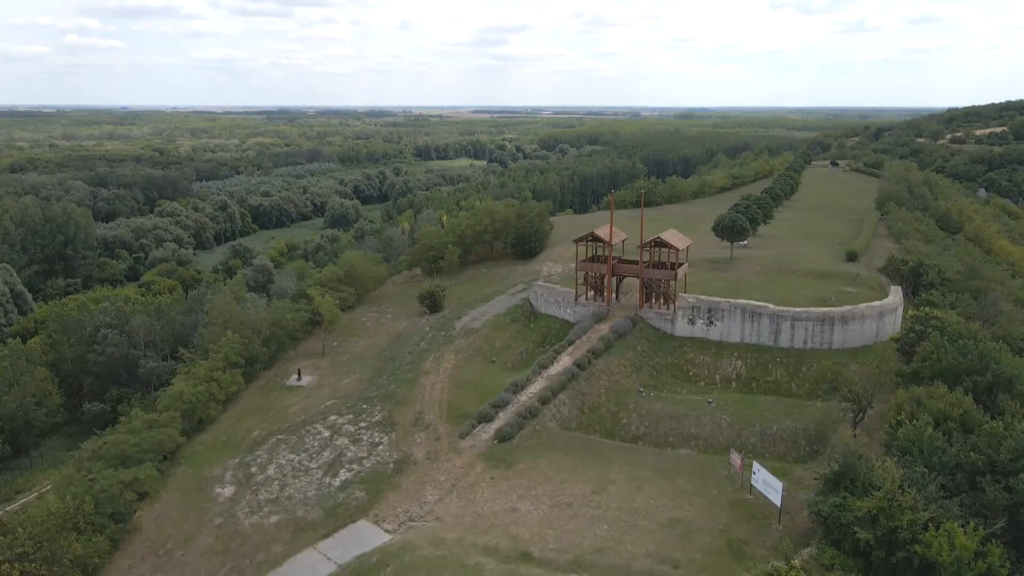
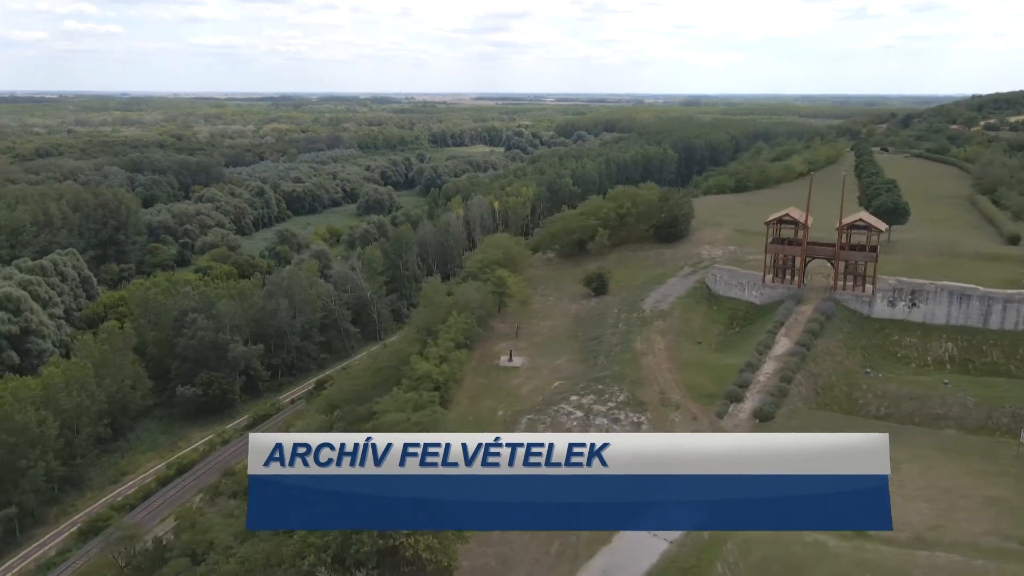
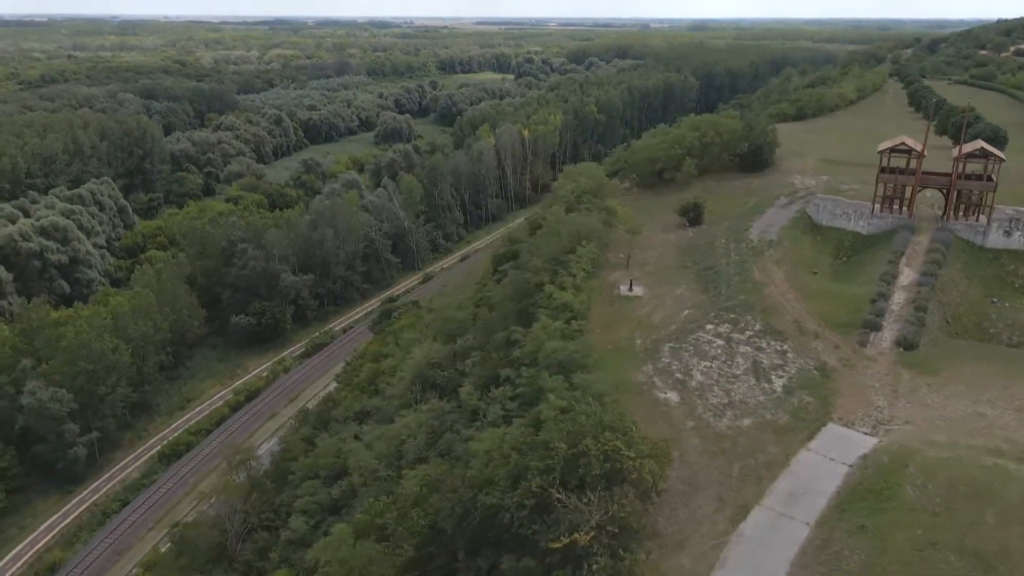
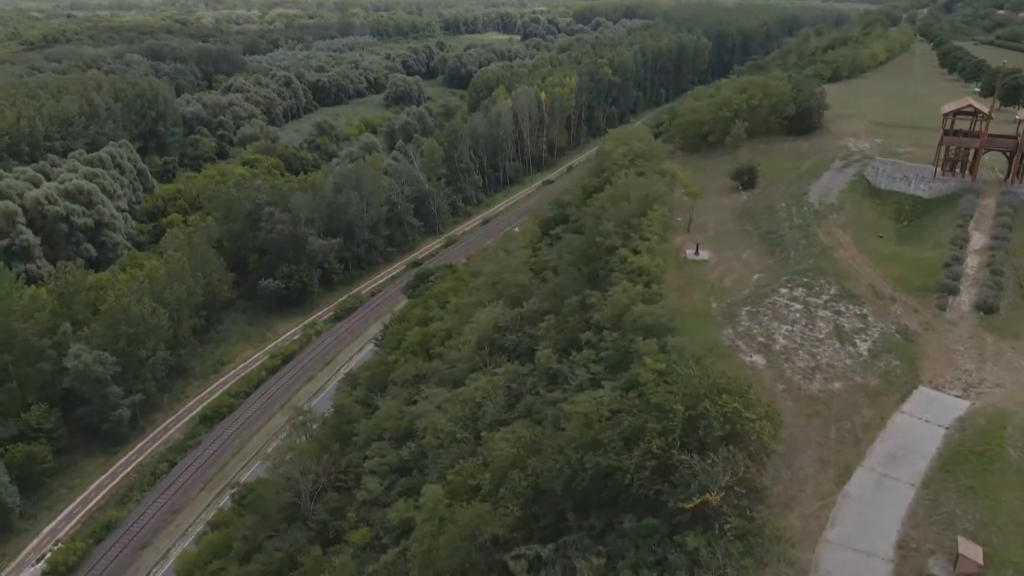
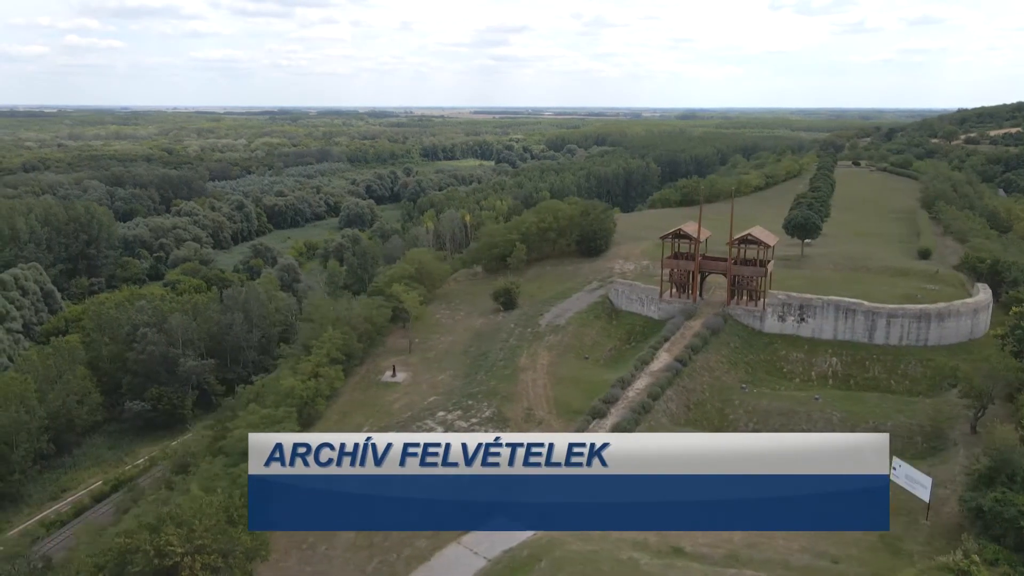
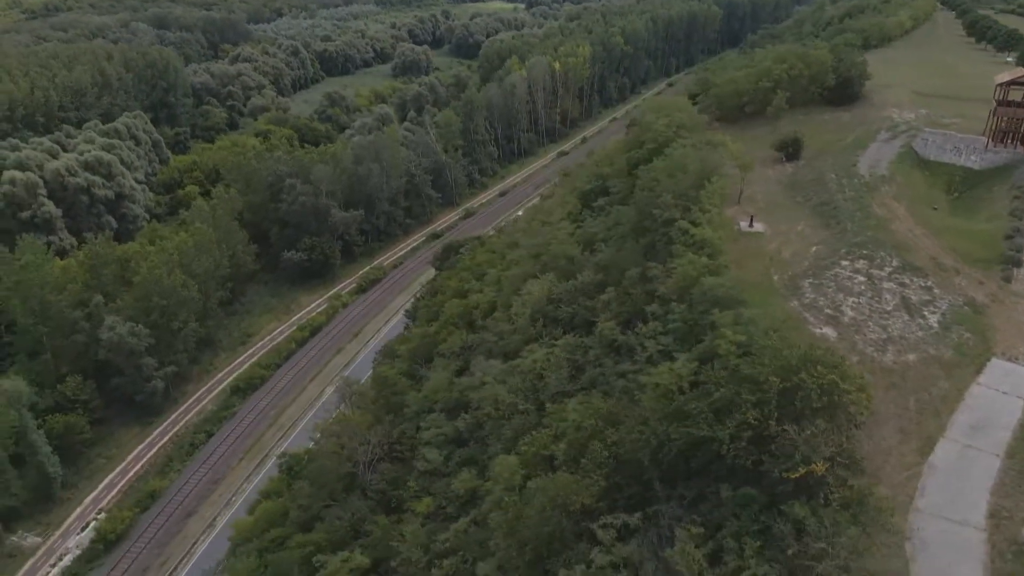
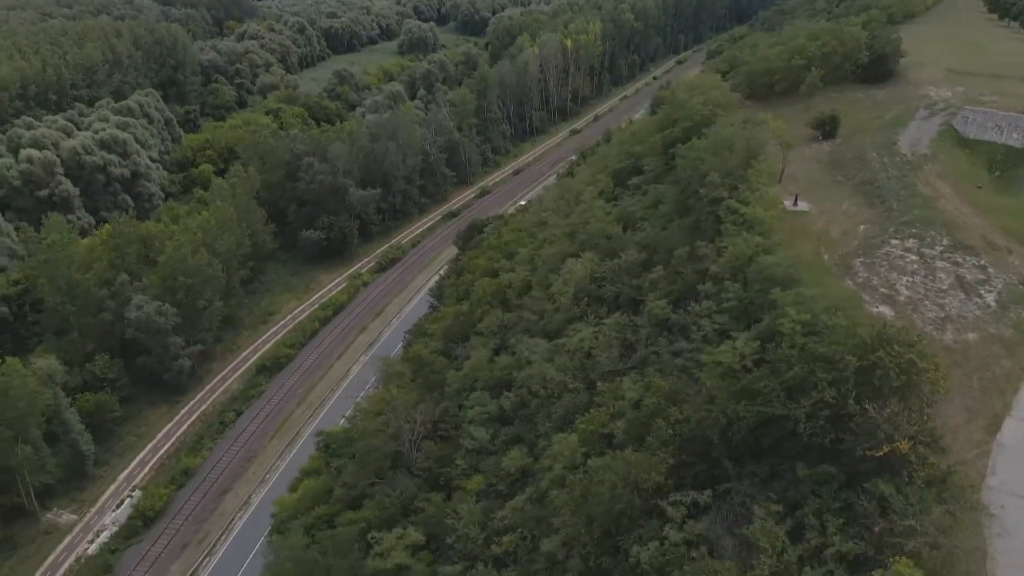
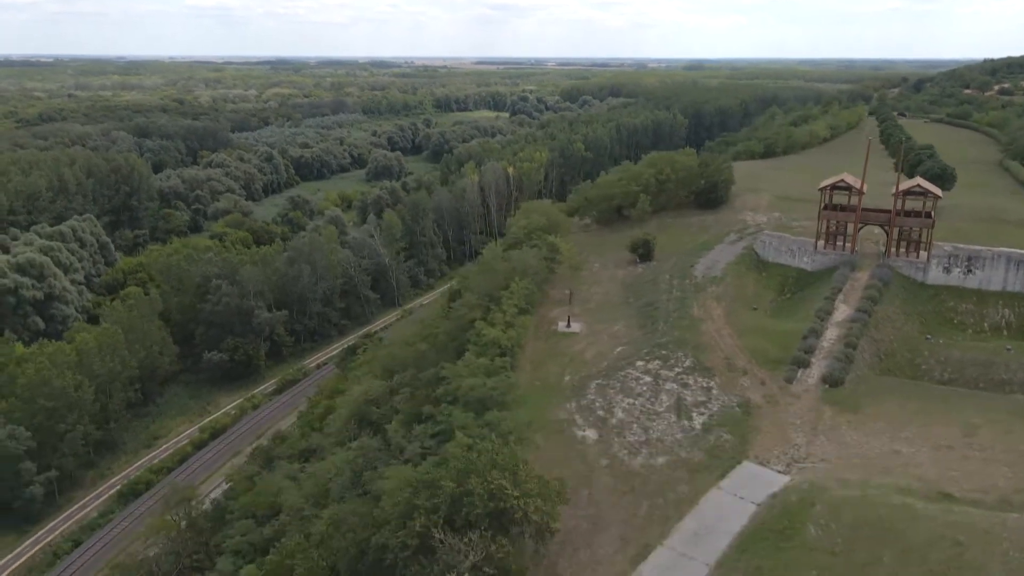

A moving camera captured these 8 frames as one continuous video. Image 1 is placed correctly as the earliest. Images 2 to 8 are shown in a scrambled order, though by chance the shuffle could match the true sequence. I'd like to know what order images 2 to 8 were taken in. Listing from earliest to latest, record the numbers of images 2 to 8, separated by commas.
5, 2, 8, 3, 4, 6, 7
